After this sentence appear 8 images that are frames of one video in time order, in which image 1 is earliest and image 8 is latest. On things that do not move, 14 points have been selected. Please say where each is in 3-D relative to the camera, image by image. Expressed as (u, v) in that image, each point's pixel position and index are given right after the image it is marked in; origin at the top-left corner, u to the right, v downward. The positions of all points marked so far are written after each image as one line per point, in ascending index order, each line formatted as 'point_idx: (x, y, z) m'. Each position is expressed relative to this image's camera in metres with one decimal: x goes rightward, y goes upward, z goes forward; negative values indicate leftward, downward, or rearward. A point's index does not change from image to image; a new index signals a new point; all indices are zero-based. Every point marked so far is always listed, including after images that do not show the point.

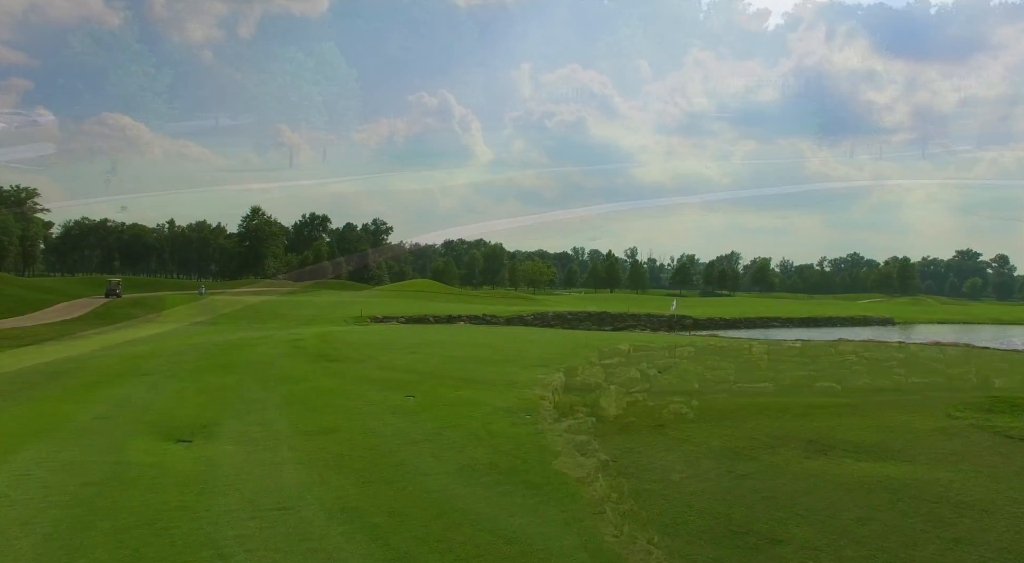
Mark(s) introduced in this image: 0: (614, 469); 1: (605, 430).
0: (+1.0, -1.8, +7.6) m
1: (+1.4, -2.0, +10.4) m
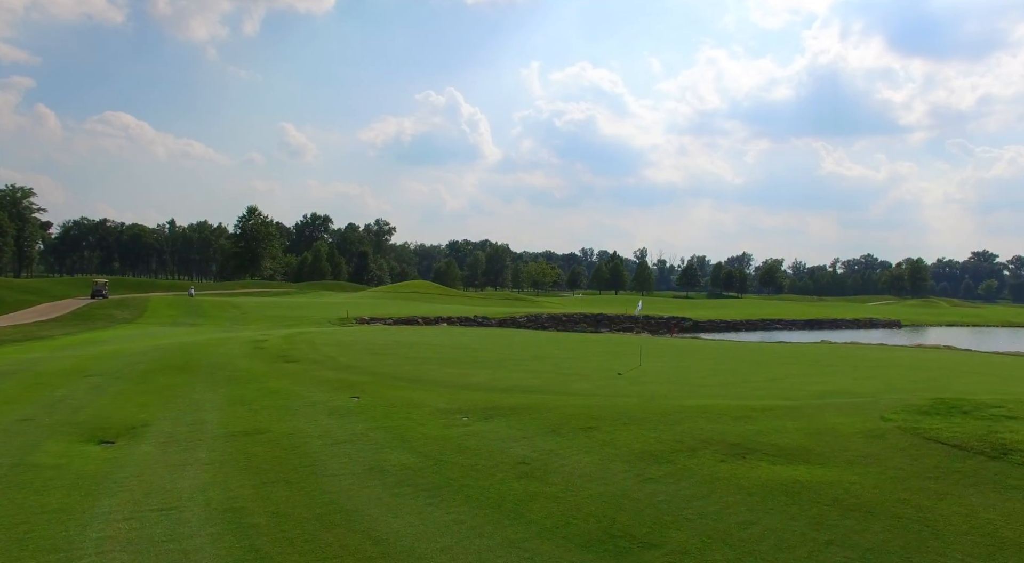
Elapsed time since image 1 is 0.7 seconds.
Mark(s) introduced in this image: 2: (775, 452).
0: (+0.1, -1.8, +7.5) m
1: (+0.4, -2.0, +10.4) m
2: (+3.0, -1.8, +8.8) m
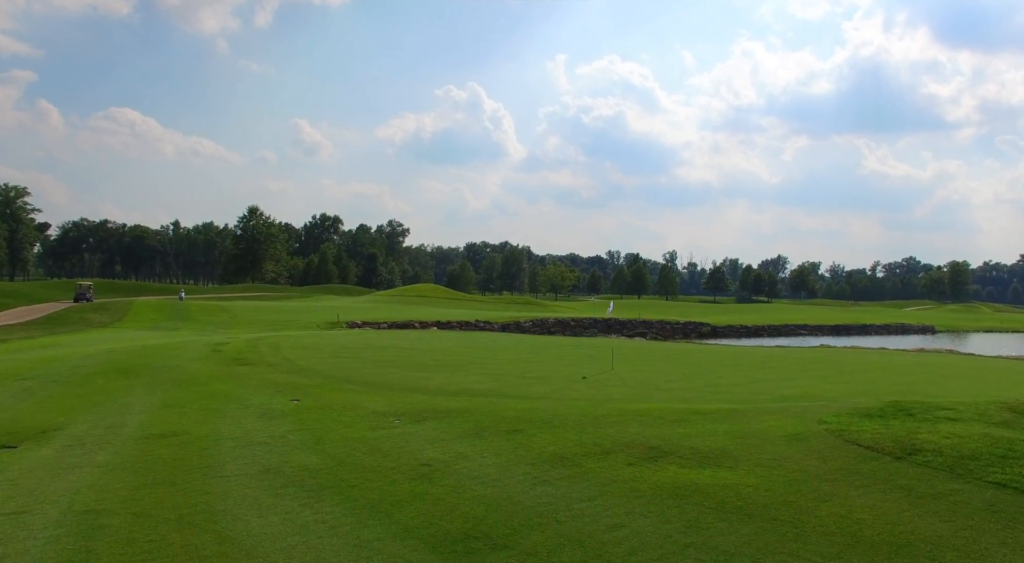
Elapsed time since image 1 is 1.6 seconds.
0: (-0.9, -1.8, +7.3) m
1: (-0.6, -2.0, +10.2) m
2: (+2.0, -1.7, +8.7) m
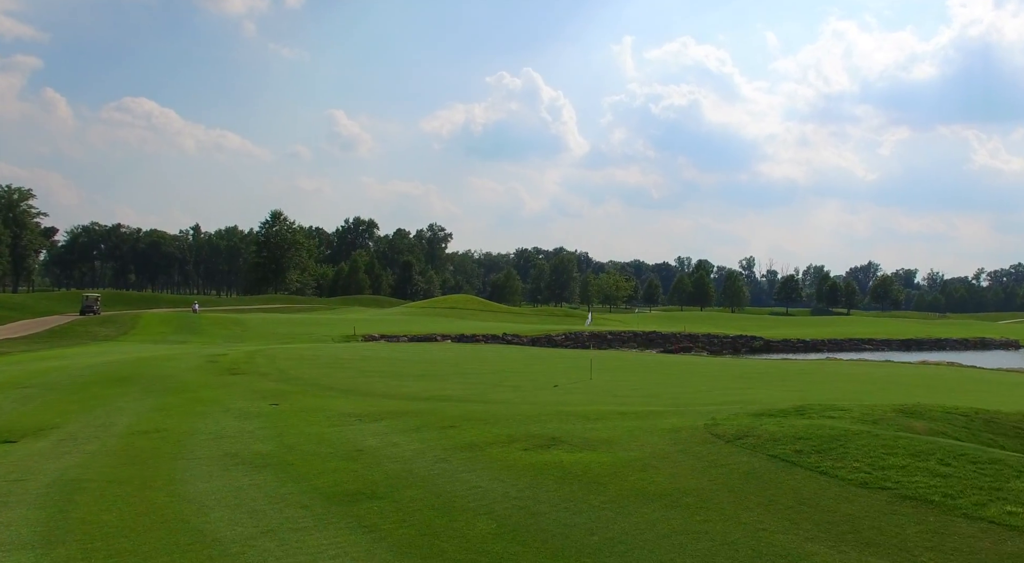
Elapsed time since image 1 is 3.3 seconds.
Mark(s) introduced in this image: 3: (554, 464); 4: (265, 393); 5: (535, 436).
0: (-1.9, -2.0, +8.9) m
1: (-1.5, -2.2, +11.8) m
2: (+1.0, -2.0, +10.3) m
3: (+0.4, -1.9, +8.0) m
4: (-6.0, -2.7, +18.9) m
5: (+0.3, -2.0, +10.1) m
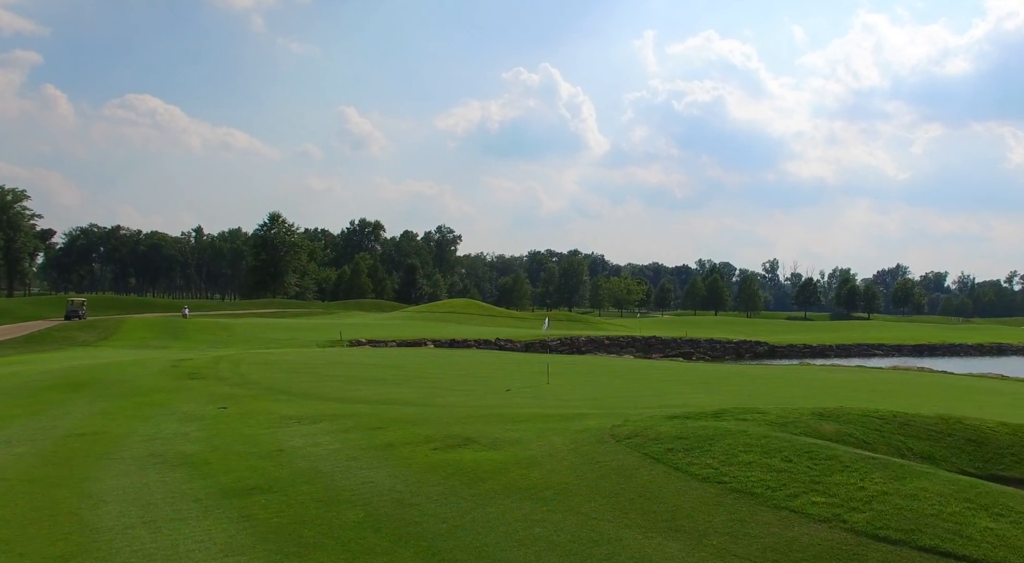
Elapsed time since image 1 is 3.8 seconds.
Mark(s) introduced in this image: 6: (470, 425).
0: (-2.9, -2.1, +9.4) m
1: (-2.7, -2.3, +12.2) m
2: (-0.1, -2.1, +10.8) m
3: (-0.7, -2.0, +8.5) m
4: (-7.2, -2.8, +19.3) m
5: (-0.8, -2.1, +10.6) m
6: (-0.6, -2.2, +12.1) m
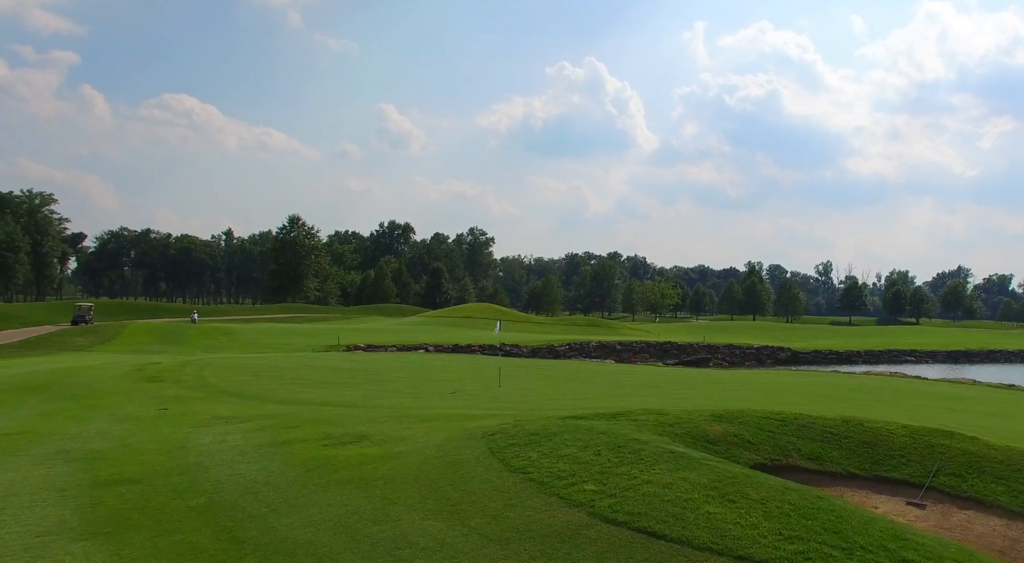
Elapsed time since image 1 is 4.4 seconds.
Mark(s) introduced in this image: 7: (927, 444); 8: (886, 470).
0: (-4.4, -2.2, +10.0) m
1: (-4.2, -2.4, +12.9) m
2: (-1.6, -2.2, +11.5) m
3: (-2.2, -2.1, +9.1) m
4: (-8.8, -3.0, +19.9) m
5: (-2.3, -2.2, +11.2) m
6: (-2.2, -2.3, +12.7) m
7: (+7.0, -2.7, +13.1) m
8: (+6.0, -3.0, +12.3) m
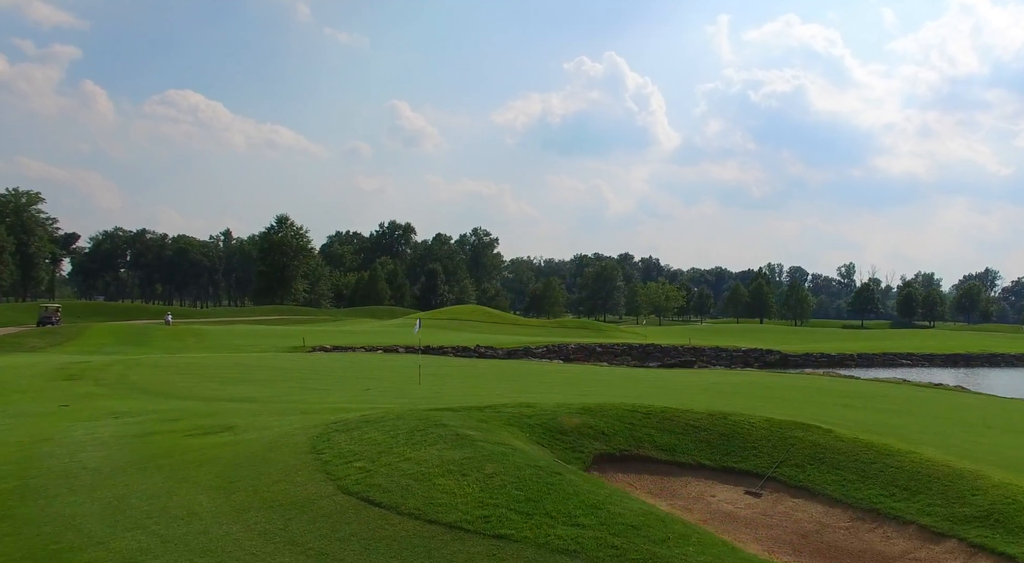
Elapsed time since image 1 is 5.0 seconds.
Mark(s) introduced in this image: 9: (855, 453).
0: (-6.5, -2.2, +10.5) m
1: (-6.4, -2.4, +13.4) m
2: (-3.7, -2.2, +12.1) m
3: (-4.2, -2.1, +9.7) m
4: (-11.3, -2.9, +20.2) m
5: (-4.5, -2.2, +11.8) m
6: (-4.3, -2.3, +13.3) m
7: (+4.8, -2.8, +14.1) m
8: (+3.8, -3.0, +13.3) m
9: (+5.7, -2.9, +13.1) m
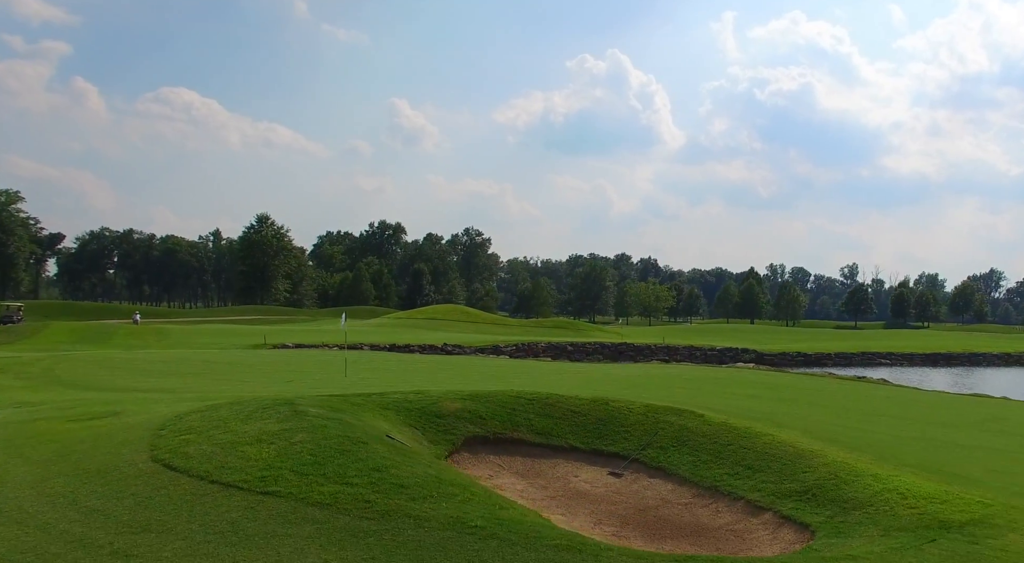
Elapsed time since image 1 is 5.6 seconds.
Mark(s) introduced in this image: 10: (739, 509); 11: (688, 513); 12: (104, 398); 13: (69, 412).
0: (-8.4, -2.0, +11.0) m
1: (-8.5, -2.3, +13.9) m
2: (-5.7, -2.1, +12.6) m
3: (-6.1, -2.0, +10.3) m
4: (-13.7, -2.7, +20.4) m
5: (-6.5, -2.1, +12.4) m
6: (-6.4, -2.2, +13.9) m
7: (+2.7, -2.7, +15.0) m
8: (+1.7, -3.0, +14.2) m
9: (+3.7, -2.8, +14.1) m
10: (+3.2, -3.2, +11.1) m
11: (+2.5, -3.3, +11.1) m
12: (-8.5, -2.3, +15.1) m
13: (-7.3, -2.1, +12.3) m
